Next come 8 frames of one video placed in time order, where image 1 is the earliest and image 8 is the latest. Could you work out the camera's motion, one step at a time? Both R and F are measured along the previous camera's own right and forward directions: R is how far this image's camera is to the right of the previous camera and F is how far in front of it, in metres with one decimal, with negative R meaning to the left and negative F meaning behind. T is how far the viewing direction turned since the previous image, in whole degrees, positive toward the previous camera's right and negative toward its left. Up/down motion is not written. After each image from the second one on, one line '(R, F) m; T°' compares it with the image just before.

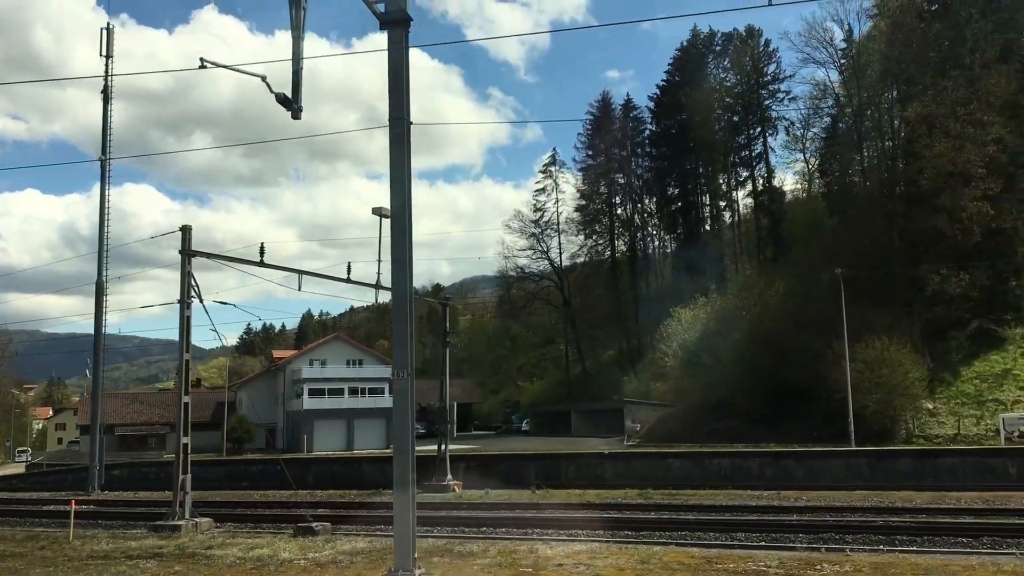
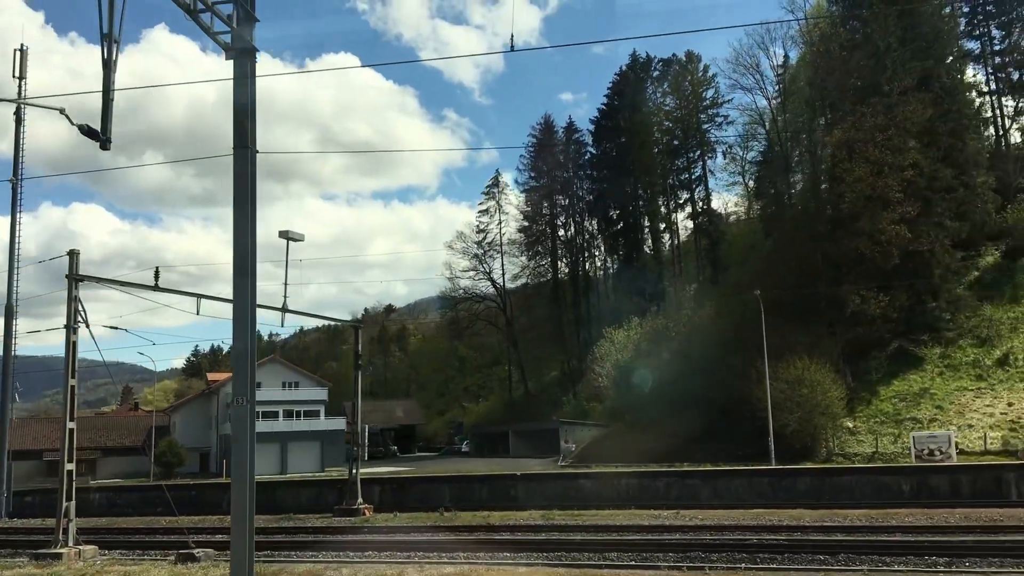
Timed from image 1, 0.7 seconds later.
(+1.2, -0.3) m; +3°
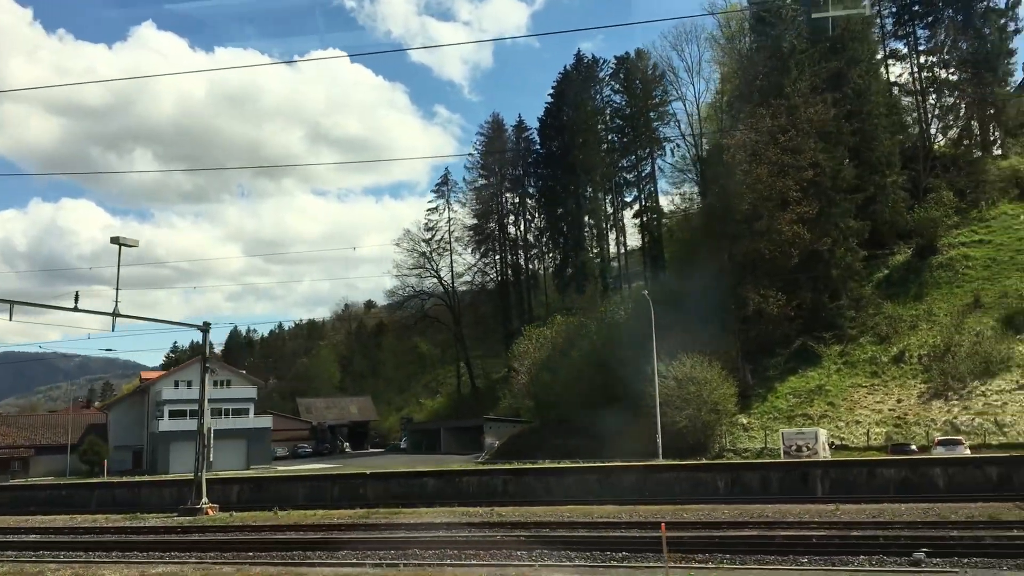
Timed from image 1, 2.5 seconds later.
(+4.3, -0.7) m; 0°
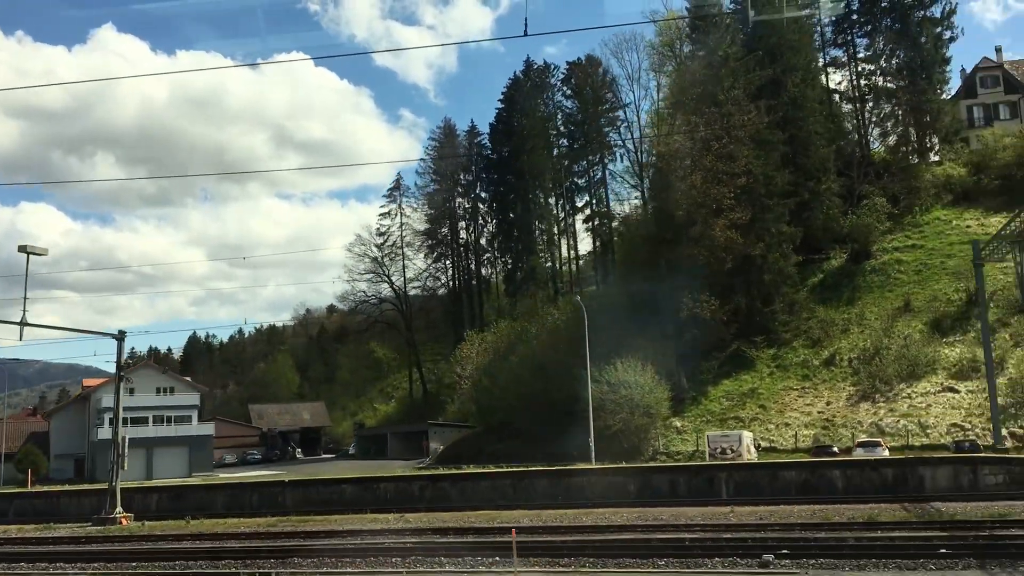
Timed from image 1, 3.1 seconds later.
(+1.5, -0.3) m; +2°
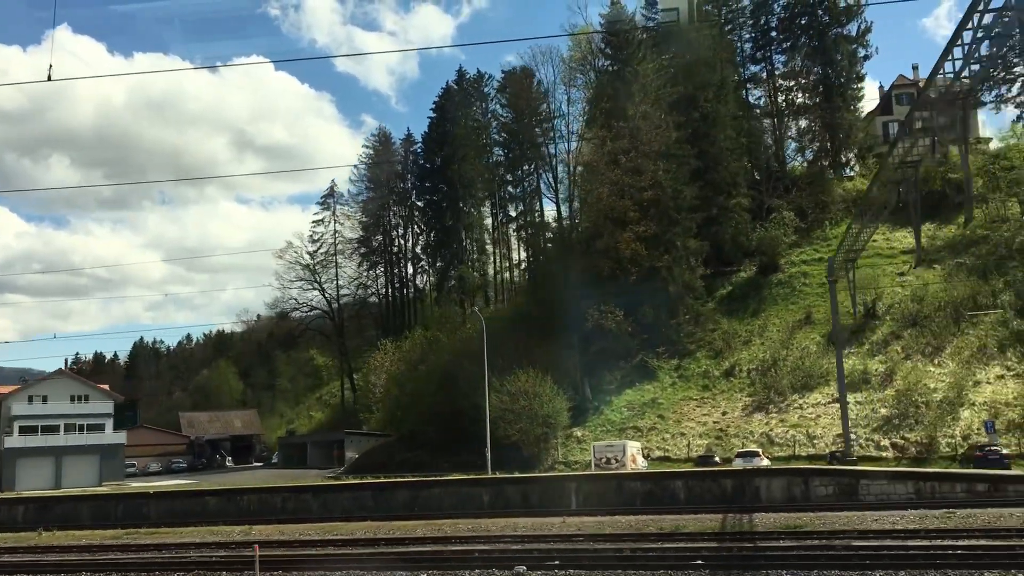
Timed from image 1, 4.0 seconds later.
(+2.8, -0.4) m; +2°
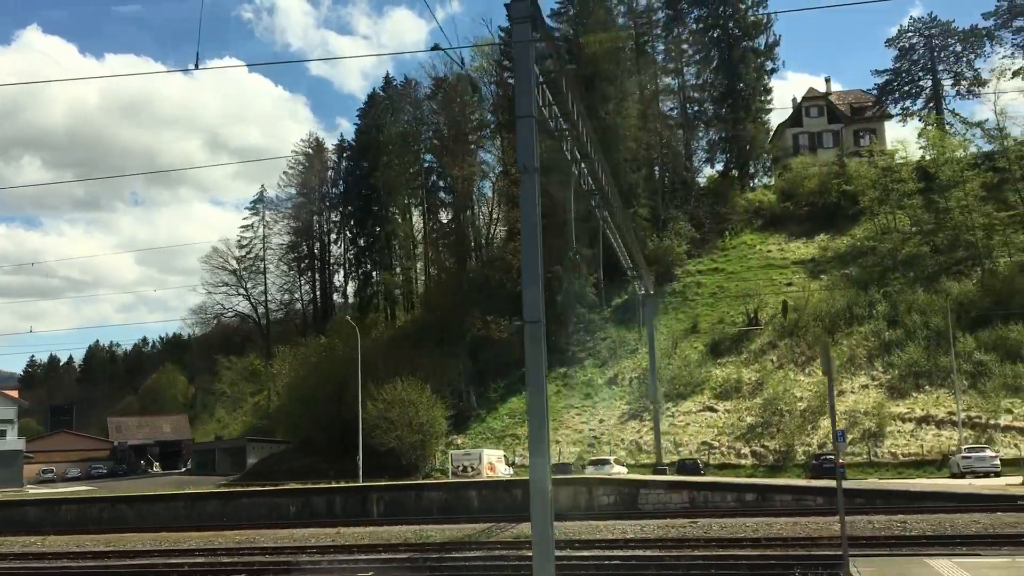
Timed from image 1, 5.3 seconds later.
(+4.6, -0.6) m; +1°
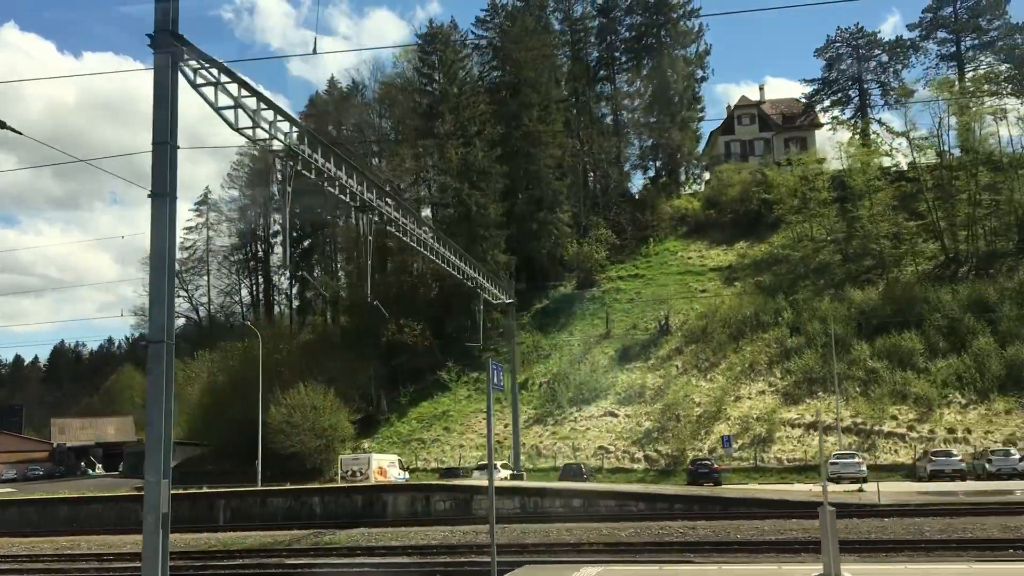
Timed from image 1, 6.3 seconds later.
(+3.6, -0.5) m; +1°
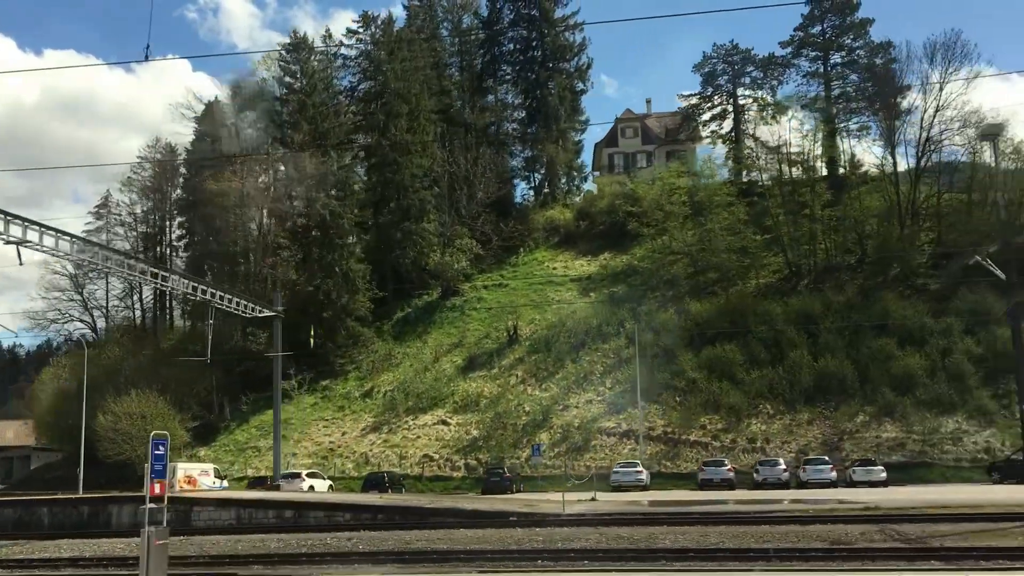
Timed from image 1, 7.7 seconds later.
(+6.4, -0.9) m; +2°
